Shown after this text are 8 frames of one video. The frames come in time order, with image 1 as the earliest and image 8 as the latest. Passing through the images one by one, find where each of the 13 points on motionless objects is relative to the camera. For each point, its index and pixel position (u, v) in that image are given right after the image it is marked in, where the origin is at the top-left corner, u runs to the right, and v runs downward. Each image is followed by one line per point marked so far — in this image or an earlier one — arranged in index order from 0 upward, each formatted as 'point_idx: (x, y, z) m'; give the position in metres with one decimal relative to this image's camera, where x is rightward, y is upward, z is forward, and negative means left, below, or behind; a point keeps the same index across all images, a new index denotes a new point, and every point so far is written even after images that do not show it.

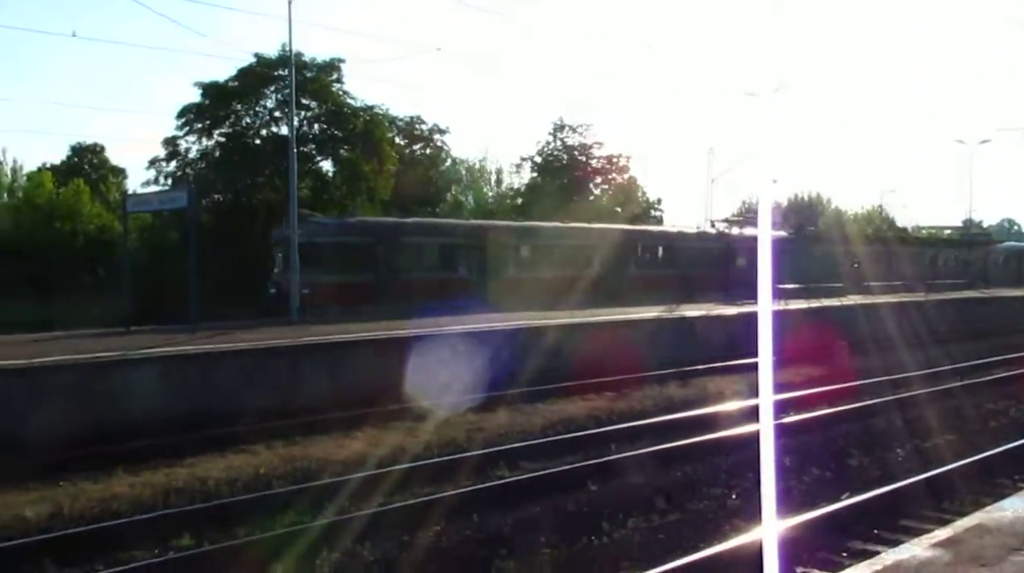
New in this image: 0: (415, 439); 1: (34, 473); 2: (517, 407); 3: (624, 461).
0: (-1.4, -2.0, +16.9) m
1: (-5.7, -2.2, +14.7) m
2: (+0.1, -1.7, +18.7) m
3: (+1.6, -2.4, +16.9) m
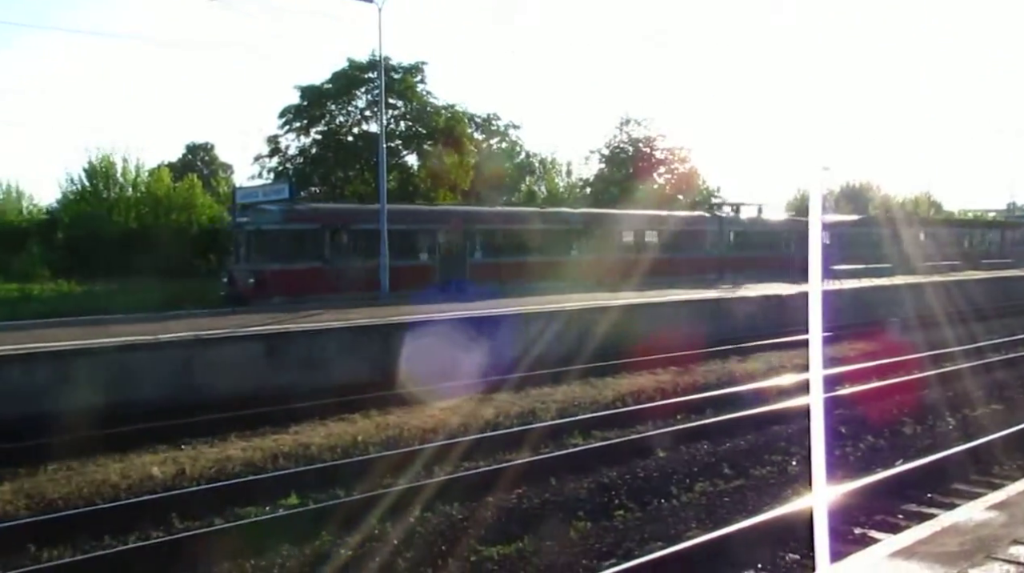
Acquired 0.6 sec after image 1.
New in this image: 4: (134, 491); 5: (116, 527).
0: (-0.3, -1.8, +18.3) m
1: (-4.7, -2.0, +16.3) m
2: (+1.2, -1.5, +20.0) m
3: (+2.7, -2.1, +18.2) m
4: (-4.5, -2.4, +14.7) m
5: (-4.4, -2.7, +13.9) m
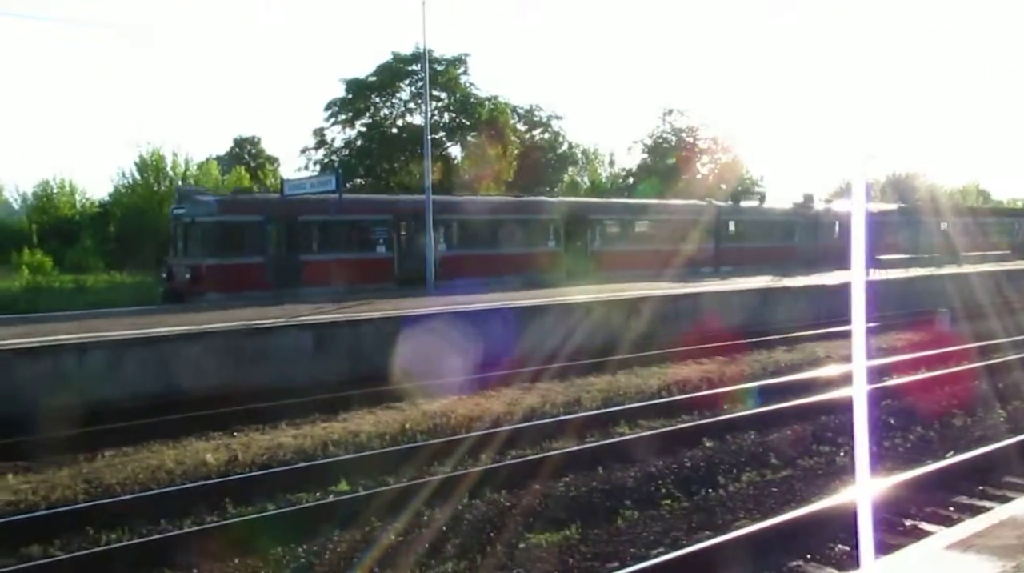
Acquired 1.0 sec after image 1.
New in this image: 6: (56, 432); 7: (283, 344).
0: (+0.4, -1.7, +18.4) m
1: (-4.1, -1.9, +16.5) m
2: (+2.0, -1.4, +20.0) m
3: (+3.3, -2.0, +18.2) m
4: (-3.9, -2.3, +14.9) m
5: (-3.9, -2.6, +14.1) m
6: (-5.8, -1.8, +15.8) m
7: (-3.5, -0.8, +18.4) m
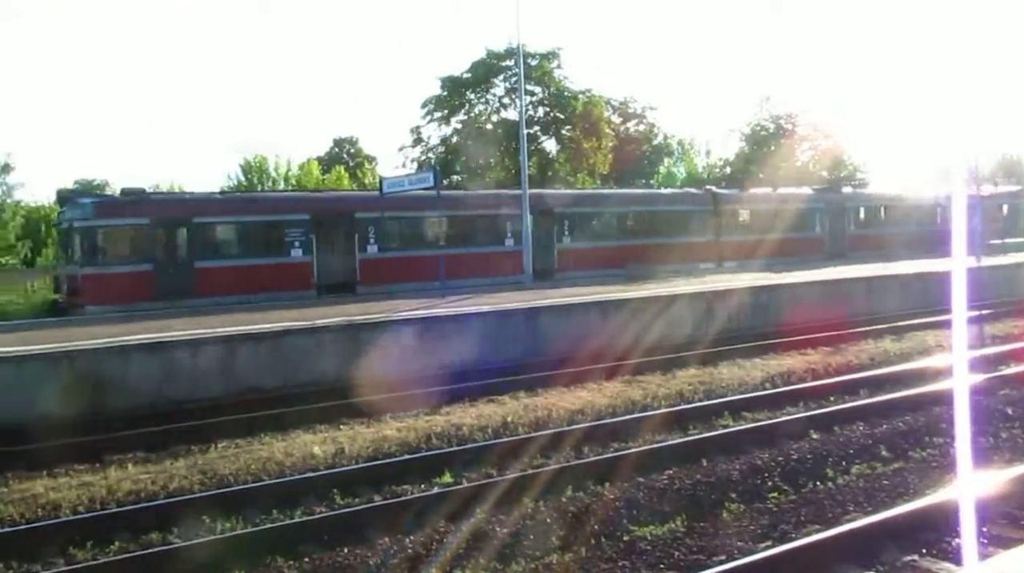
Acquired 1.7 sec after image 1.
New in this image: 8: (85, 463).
0: (+1.9, -1.6, +18.3) m
1: (-2.7, -1.8, +16.7) m
2: (+3.6, -1.3, +19.8) m
3: (+4.8, -1.8, +17.8) m
4: (-2.6, -2.2, +15.1) m
5: (-2.7, -2.5, +14.3) m
6: (-4.5, -1.8, +16.2) m
7: (-1.9, -0.8, +18.6) m
8: (-5.2, -2.2, +15.0) m
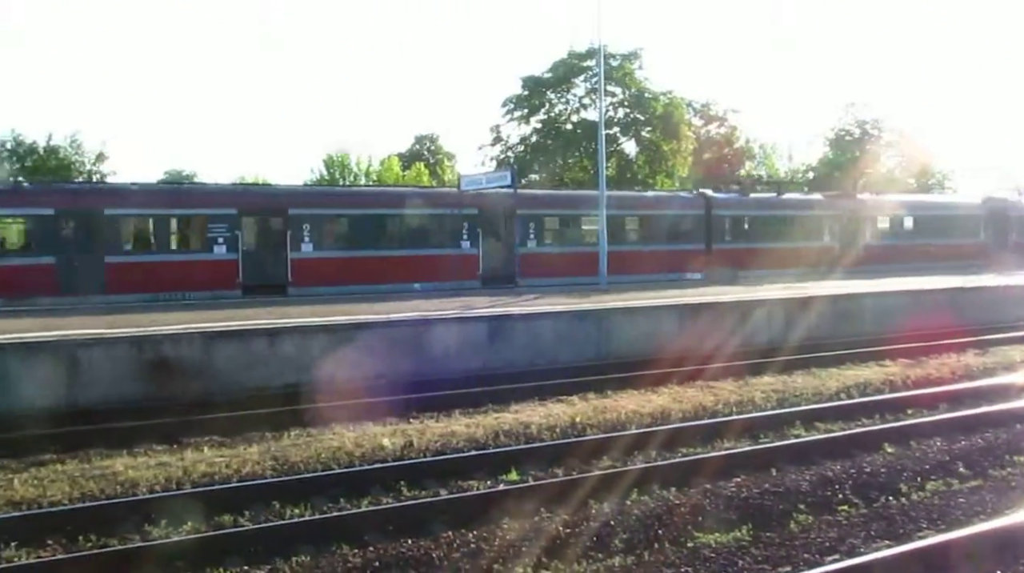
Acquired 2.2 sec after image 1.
0: (+3.0, -1.7, +18.1) m
1: (-1.7, -1.8, +17.0) m
2: (+4.8, -1.4, +19.5) m
3: (+5.9, -2.0, +17.5) m
4: (-1.8, -2.1, +15.4) m
5: (-2.0, -2.4, +14.6) m
6: (-3.6, -1.7, +16.6) m
7: (-0.8, -0.7, +18.8) m
8: (-4.4, -2.0, +15.5) m
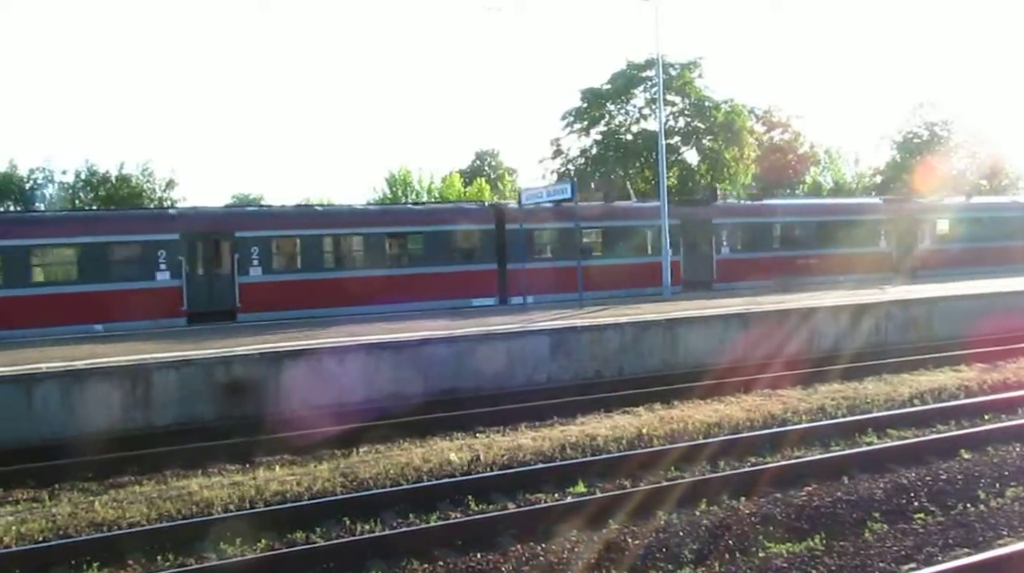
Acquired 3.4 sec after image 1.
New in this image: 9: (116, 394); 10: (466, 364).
0: (+4.0, -1.8, +18.0) m
1: (-0.8, -2.0, +17.2) m
2: (+5.9, -1.4, +19.2) m
3: (+6.8, -2.0, +17.1) m
4: (-1.0, -2.4, +15.6) m
5: (-1.2, -2.7, +14.8) m
6: (-2.7, -2.0, +16.9) m
7: (+0.2, -0.9, +18.9) m
8: (-3.6, -2.3, +15.8) m
9: (-5.4, -1.4, +16.5) m
10: (-0.6, -1.1, +18.5) m
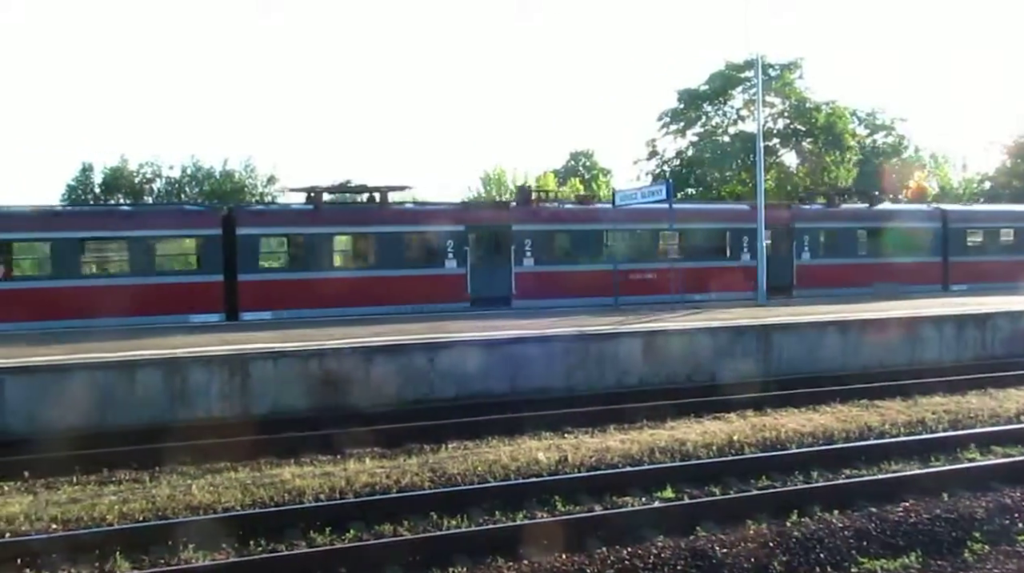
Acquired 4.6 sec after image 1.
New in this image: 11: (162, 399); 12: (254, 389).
0: (+5.3, -1.9, +17.5) m
1: (+0.5, -2.0, +17.1) m
2: (+7.3, -1.6, +18.6) m
3: (+8.0, -2.2, +16.3) m
4: (+0.1, -2.3, +15.6) m
5: (-0.1, -2.6, +14.8) m
6: (-1.4, -1.9, +17.1) m
7: (+1.7, -1.0, +18.8) m
8: (-2.4, -2.2, +16.1) m
9: (-4.1, -1.3, +16.9) m
10: (+0.8, -1.2, +18.4) m
11: (-4.8, -1.6, +16.8) m
12: (-3.6, -1.4, +17.1) m
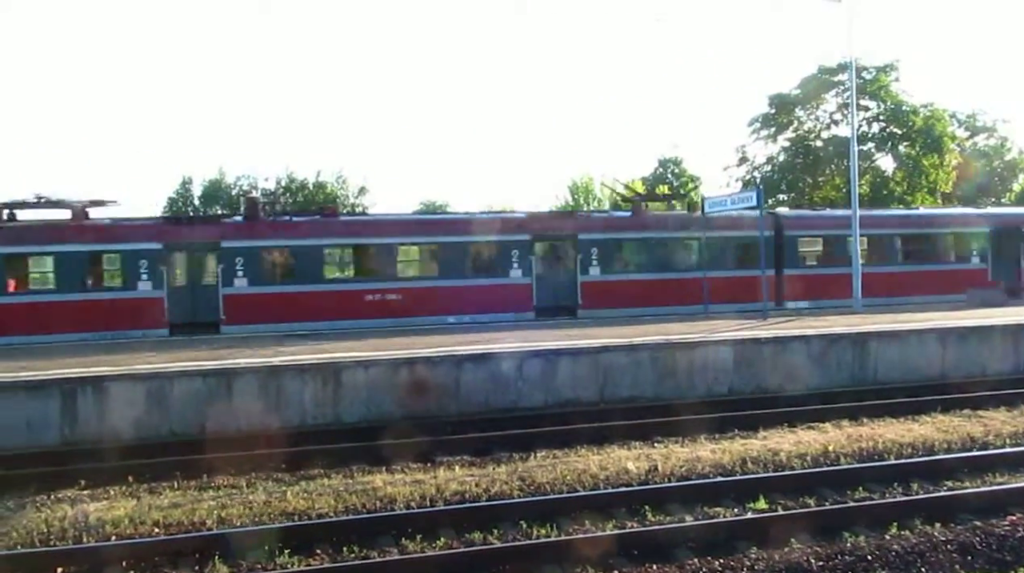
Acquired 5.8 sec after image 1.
0: (+6.6, -2.0, +16.9) m
1: (+1.8, -2.1, +17.0) m
2: (+8.7, -1.7, +17.8) m
3: (+9.2, -2.2, +15.5) m
4: (+1.2, -2.4, +15.5) m
5: (+0.9, -2.7, +14.7) m
6: (-0.2, -2.0, +17.1) m
7: (+3.1, -1.1, +18.5) m
8: (-1.3, -2.3, +16.2) m
9: (-2.9, -1.5, +17.2) m
10: (+2.2, -1.3, +18.3) m
11: (-3.6, -1.7, +17.2) m
12: (-2.3, -1.6, +17.4) m
